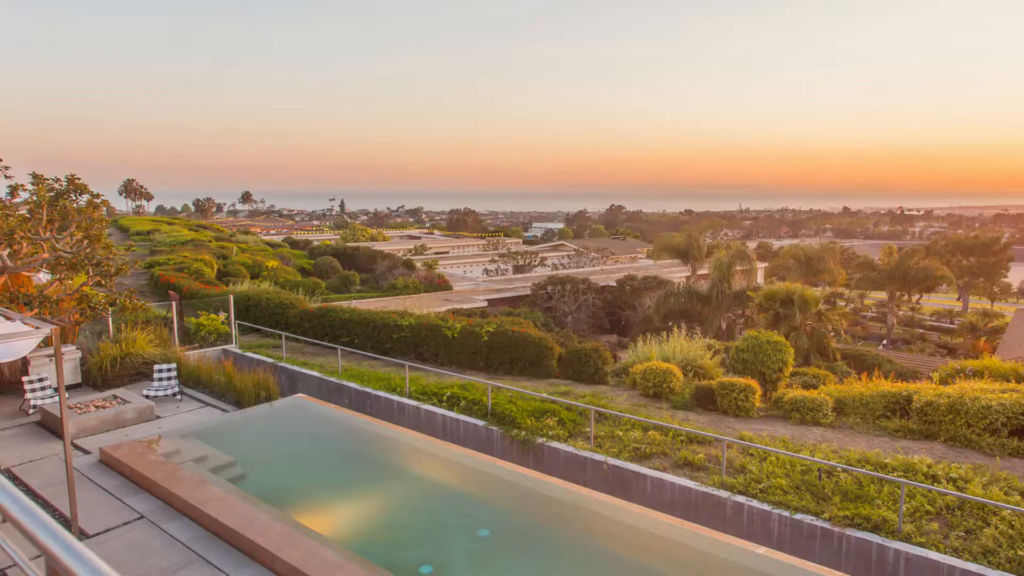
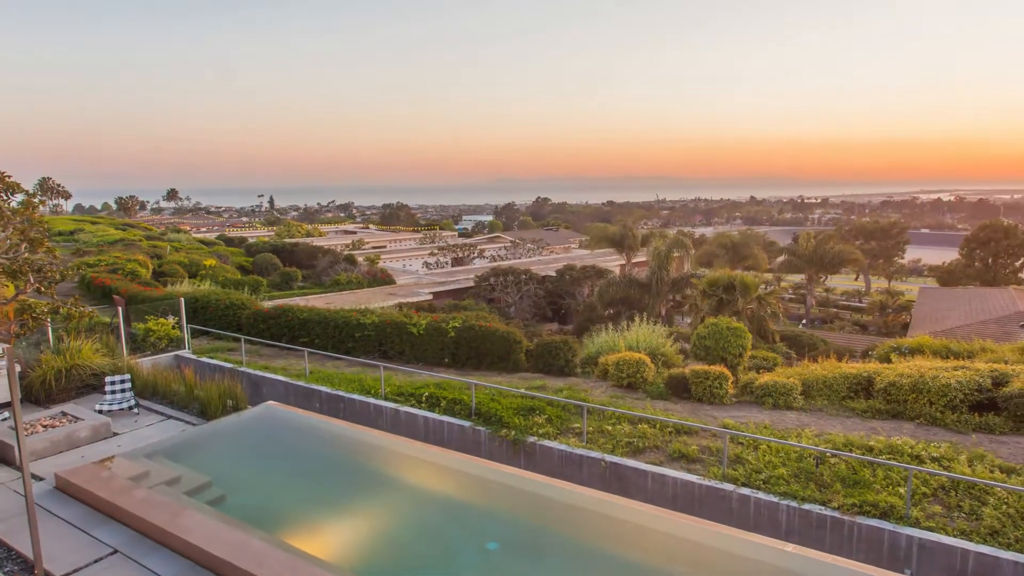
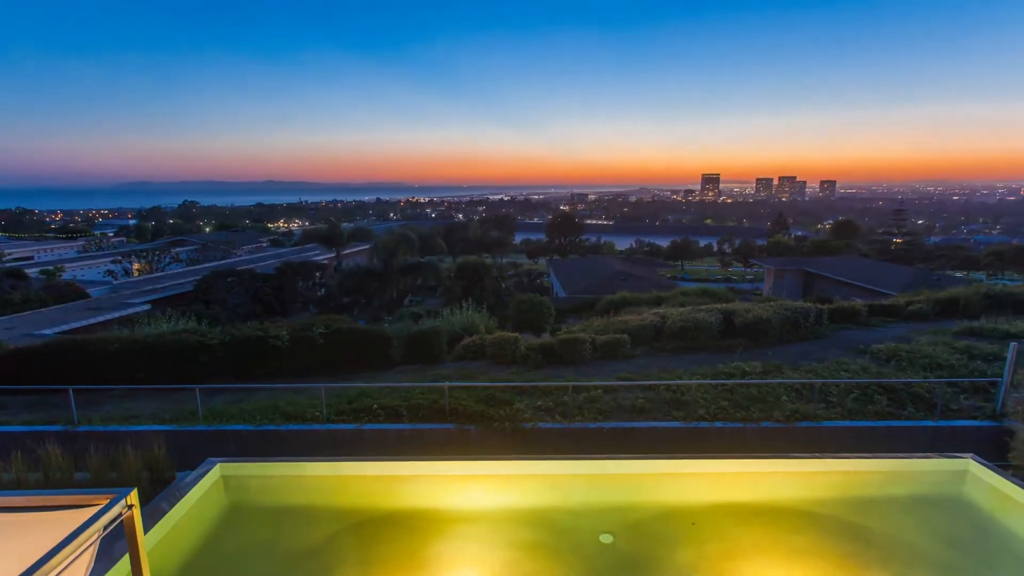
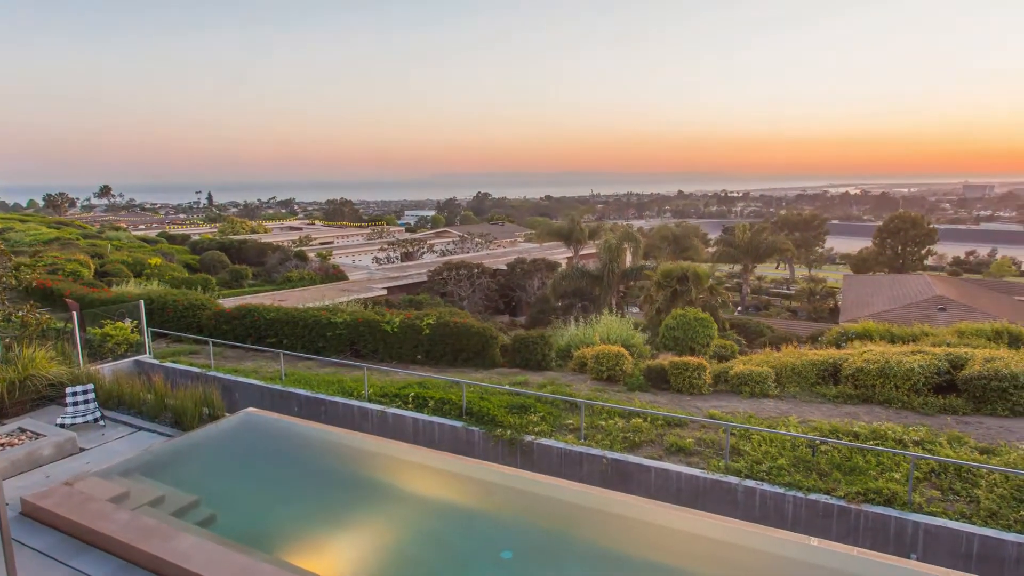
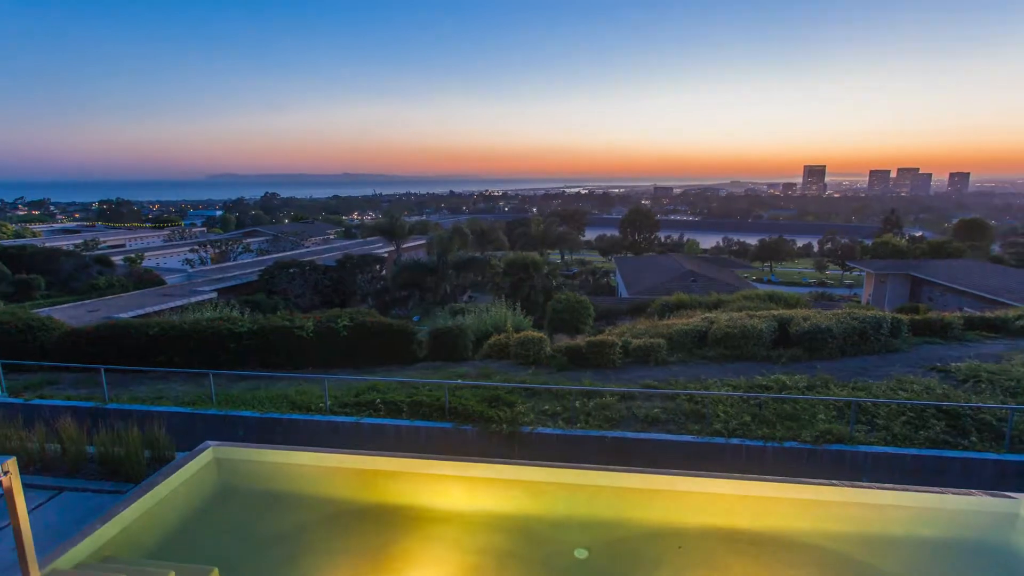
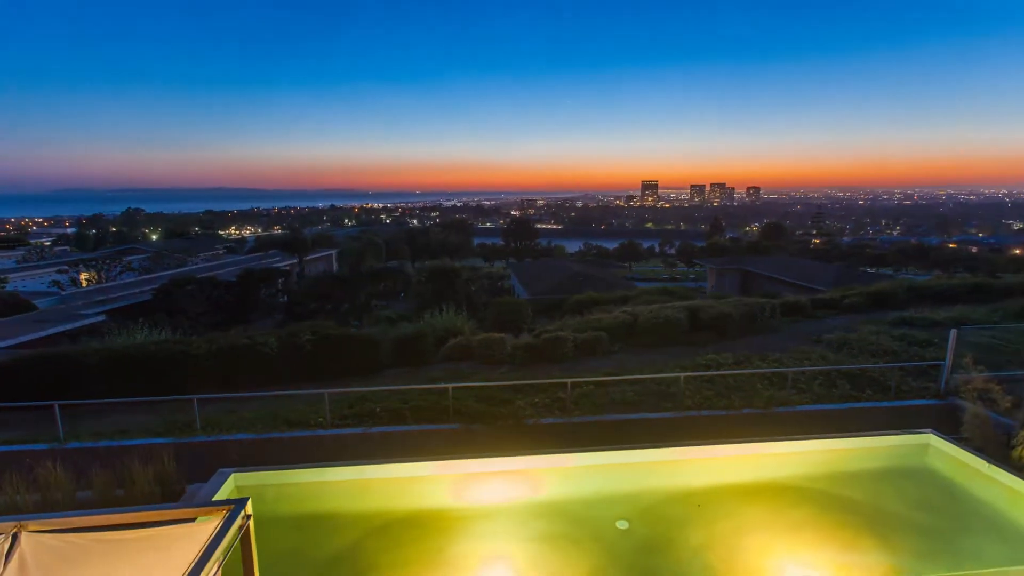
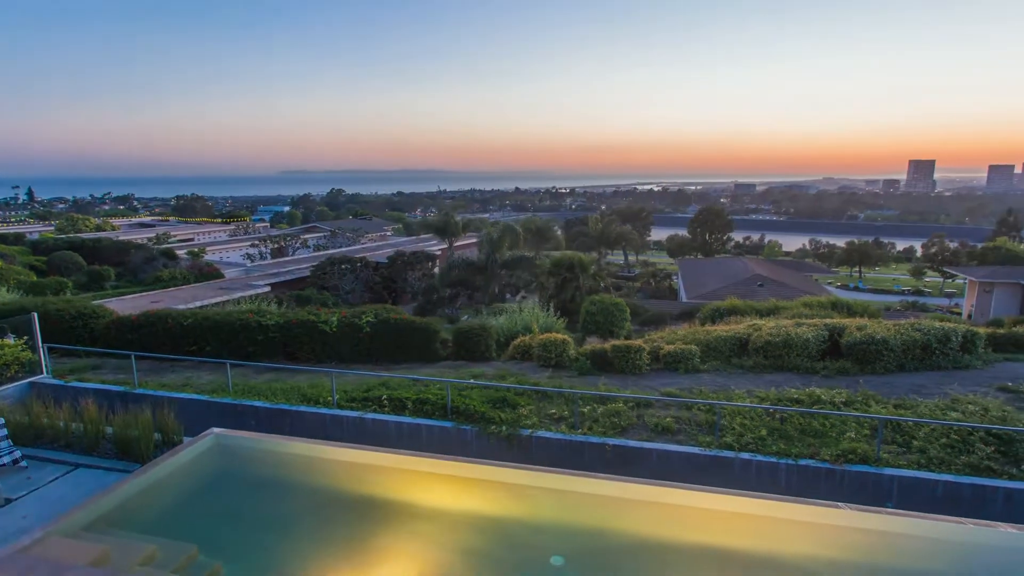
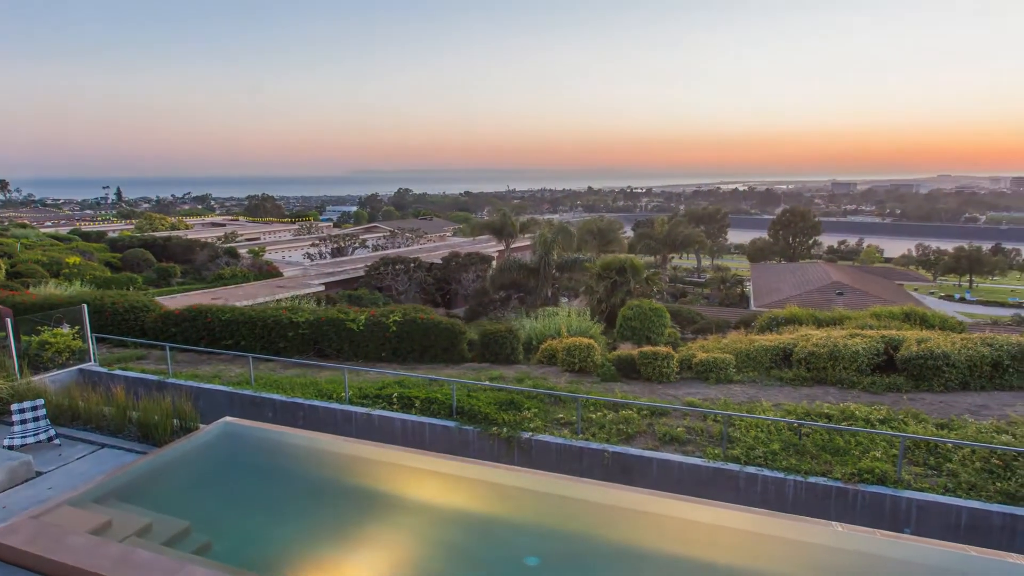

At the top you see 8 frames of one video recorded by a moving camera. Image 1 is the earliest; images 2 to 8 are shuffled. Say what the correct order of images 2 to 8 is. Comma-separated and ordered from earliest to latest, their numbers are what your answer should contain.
2, 4, 8, 7, 5, 3, 6
